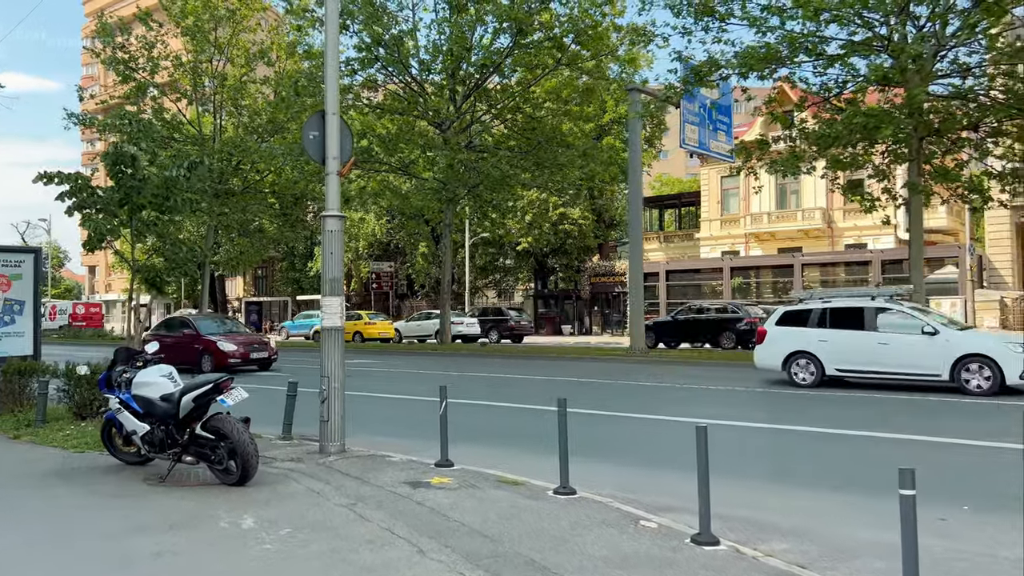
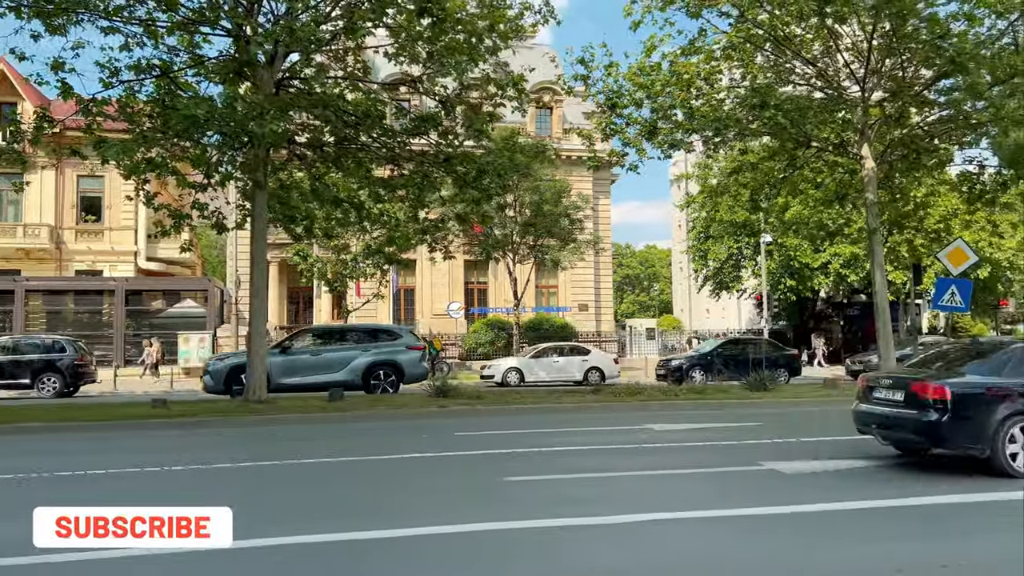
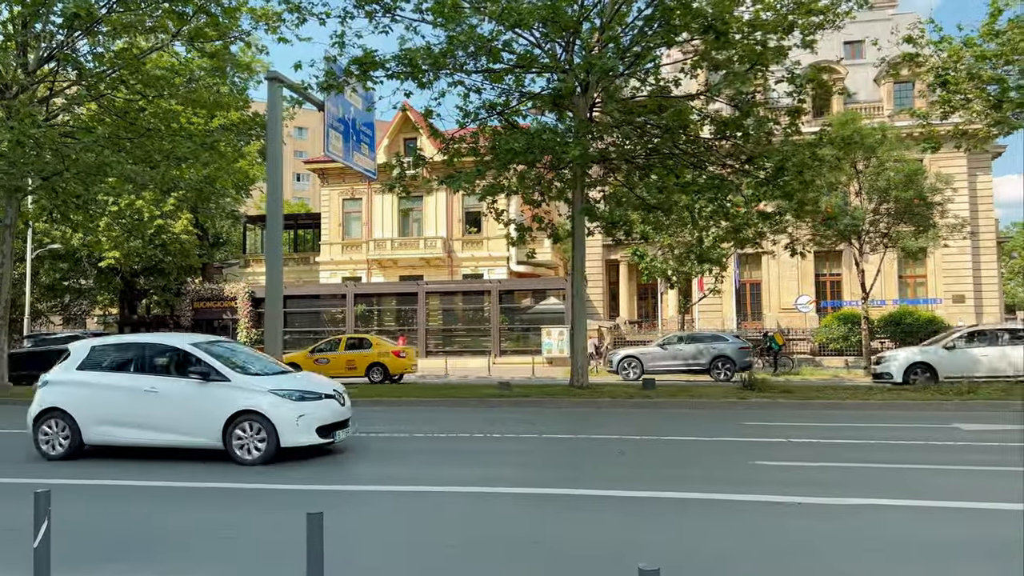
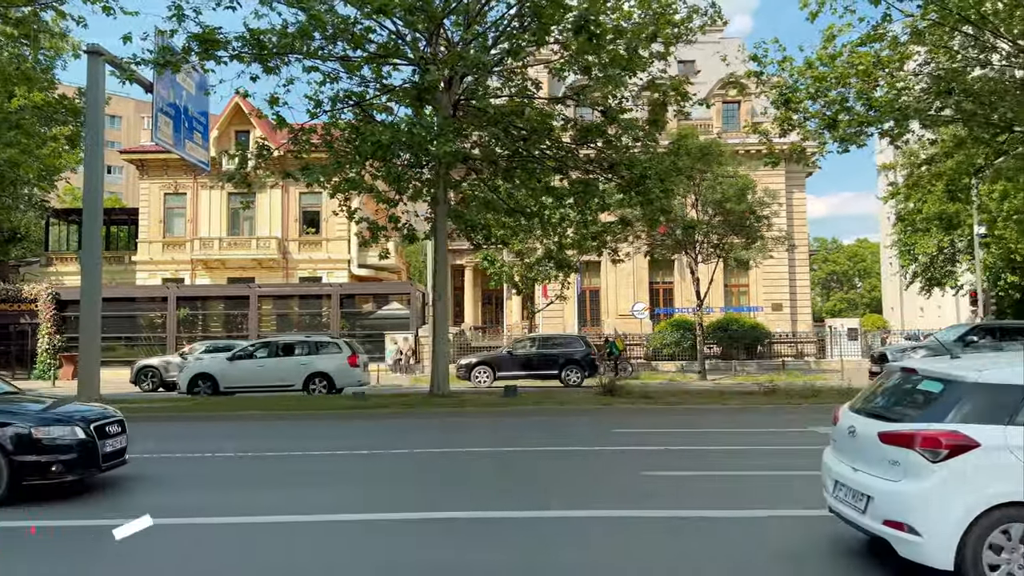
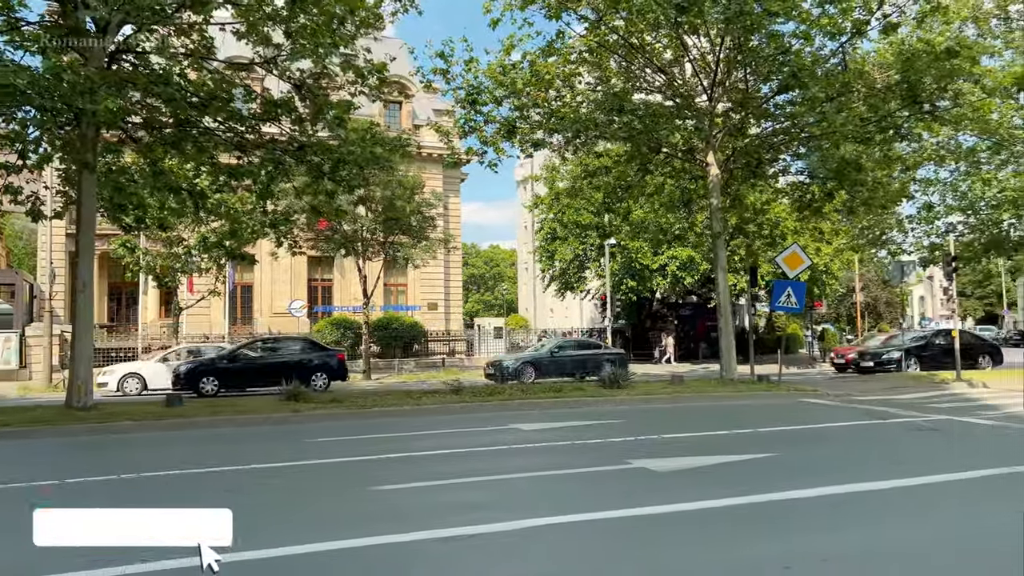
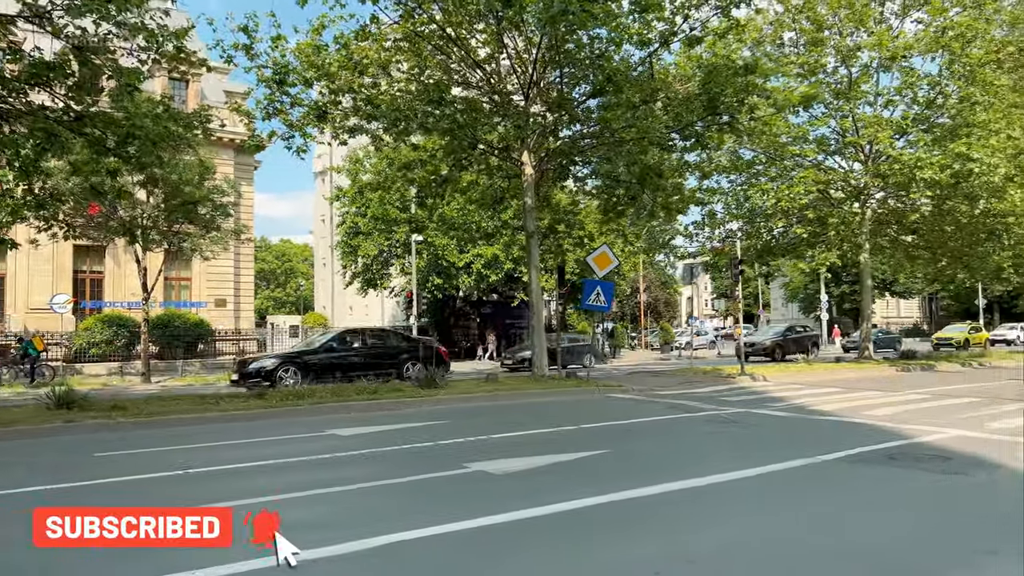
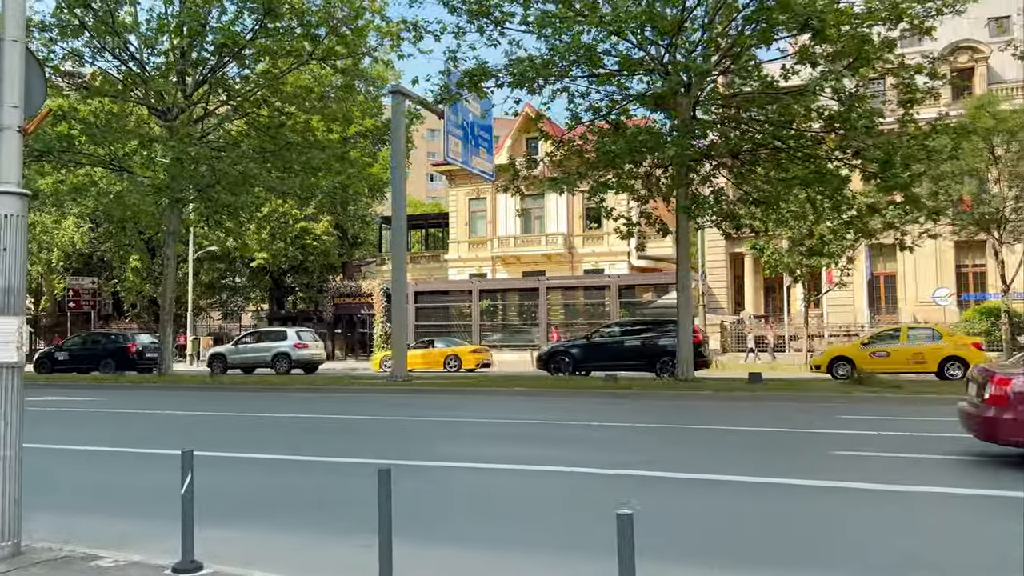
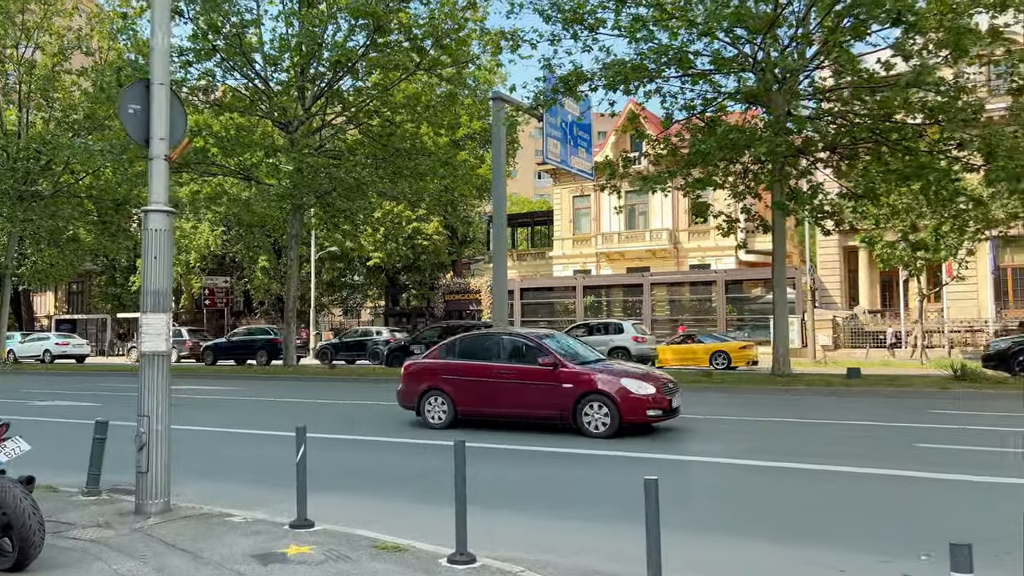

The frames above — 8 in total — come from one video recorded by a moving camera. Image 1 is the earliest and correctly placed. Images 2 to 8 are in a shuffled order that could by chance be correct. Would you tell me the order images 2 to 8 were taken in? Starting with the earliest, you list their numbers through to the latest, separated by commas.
8, 7, 3, 4, 2, 5, 6
